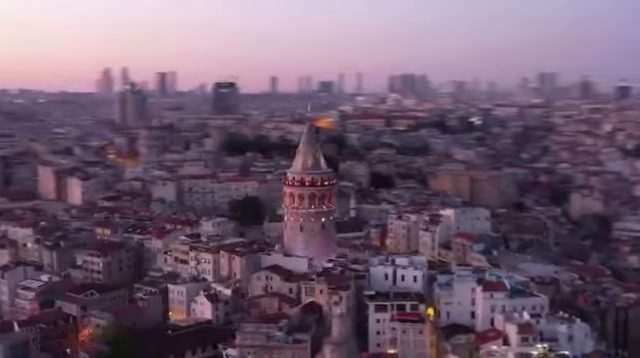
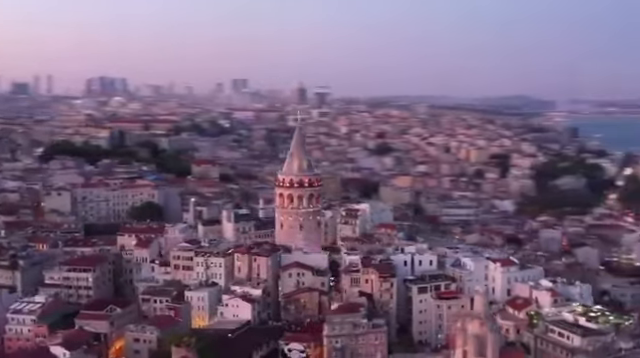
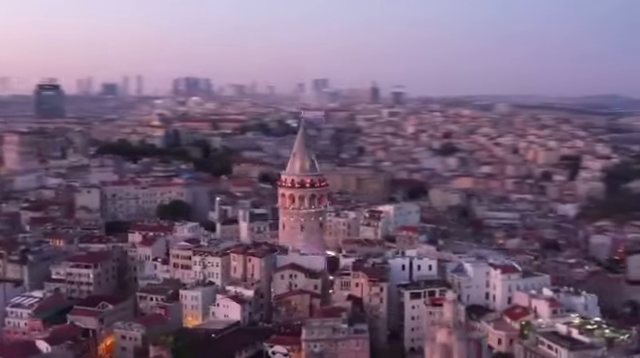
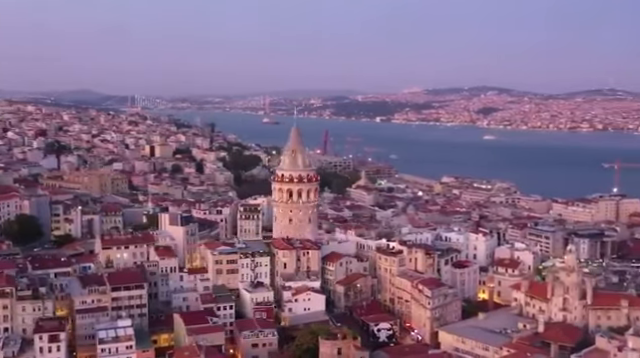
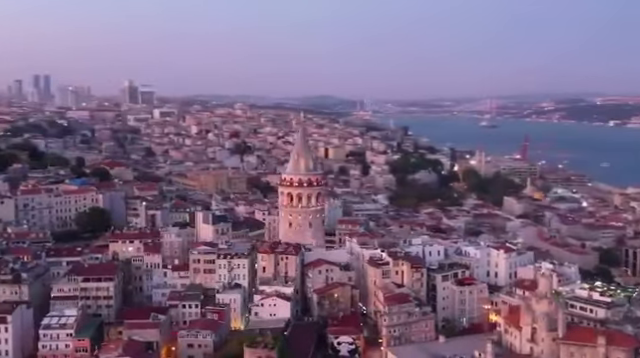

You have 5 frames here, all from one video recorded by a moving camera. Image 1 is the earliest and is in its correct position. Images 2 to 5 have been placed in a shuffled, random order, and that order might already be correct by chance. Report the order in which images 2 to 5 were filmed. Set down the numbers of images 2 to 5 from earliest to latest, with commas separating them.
3, 2, 5, 4
